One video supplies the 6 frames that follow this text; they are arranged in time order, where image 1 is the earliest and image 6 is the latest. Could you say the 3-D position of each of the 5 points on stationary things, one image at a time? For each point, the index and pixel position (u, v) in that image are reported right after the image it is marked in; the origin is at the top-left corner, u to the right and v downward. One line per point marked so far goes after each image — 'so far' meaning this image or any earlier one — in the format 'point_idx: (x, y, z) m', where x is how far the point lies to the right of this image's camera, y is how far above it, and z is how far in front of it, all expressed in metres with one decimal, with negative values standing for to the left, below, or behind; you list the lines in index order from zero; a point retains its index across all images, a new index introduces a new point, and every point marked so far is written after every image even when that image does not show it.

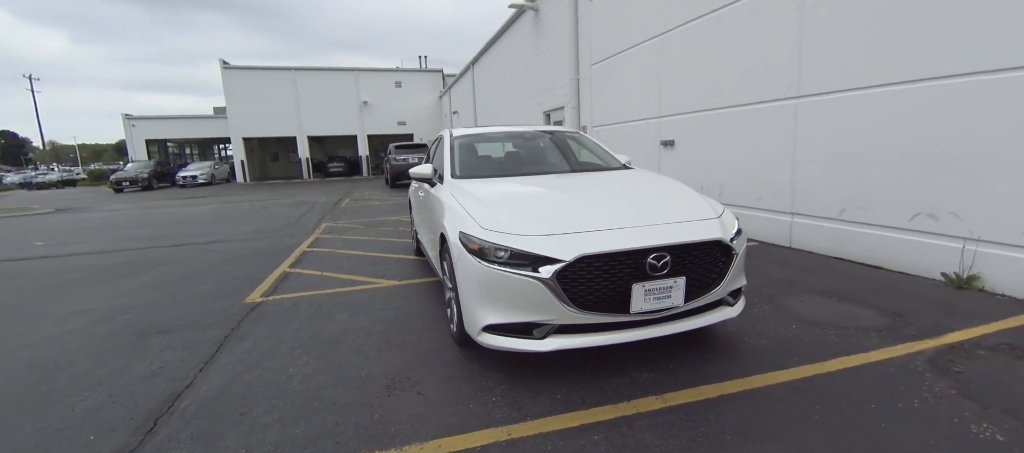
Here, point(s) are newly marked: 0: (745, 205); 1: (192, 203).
0: (+3.2, +0.3, +6.0) m
1: (-12.5, +0.9, +17.3) m
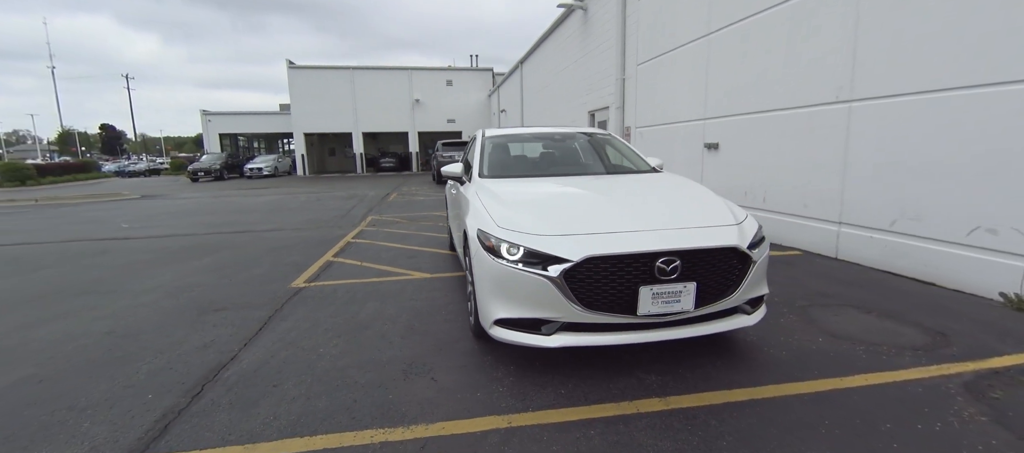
0: (+3.6, +0.2, +5.8) m
1: (-10.8, +1.4, +18.6) m
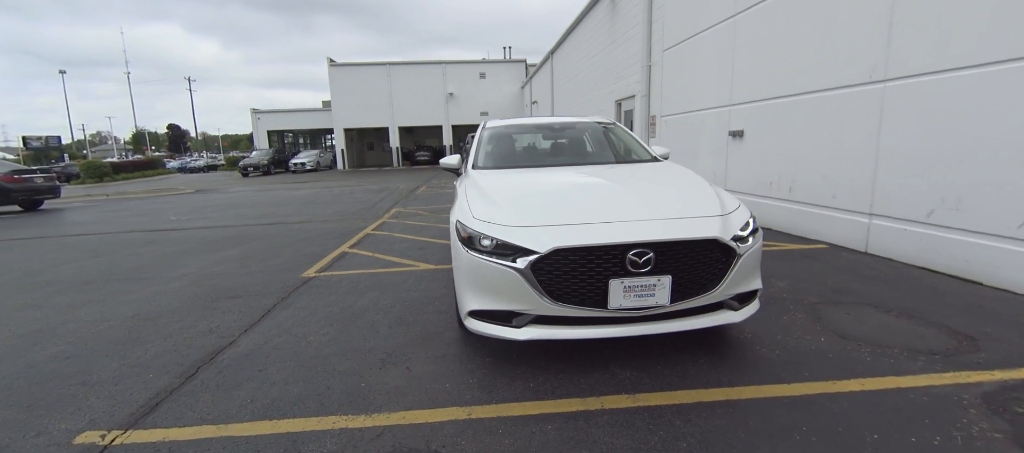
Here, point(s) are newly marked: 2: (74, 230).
0: (+3.7, +0.3, +5.4) m
1: (-9.5, +1.7, +19.4) m
2: (-9.2, -0.1, +9.3) m
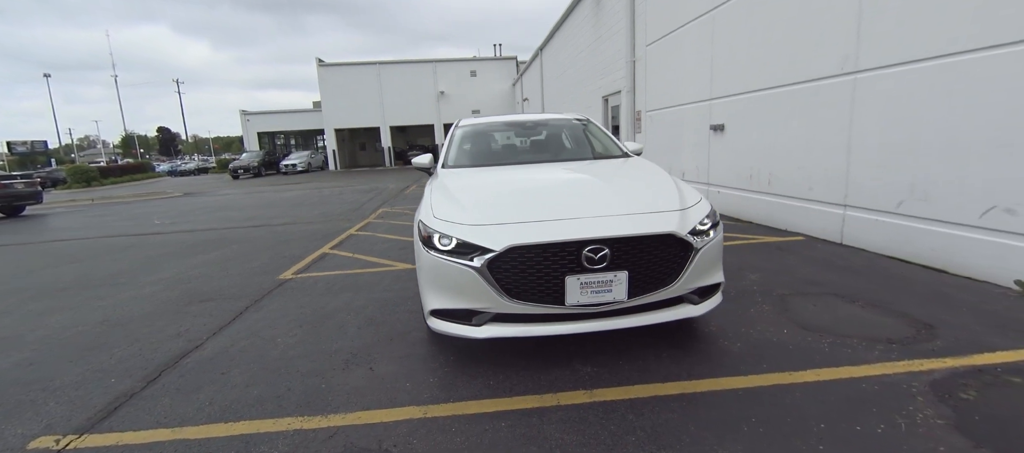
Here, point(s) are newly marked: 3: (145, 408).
0: (+3.5, +0.4, +5.4) m
1: (-9.9, +1.7, +19.3) m
2: (-9.5, -0.2, +9.2) m
3: (-1.9, -0.9, +2.3) m
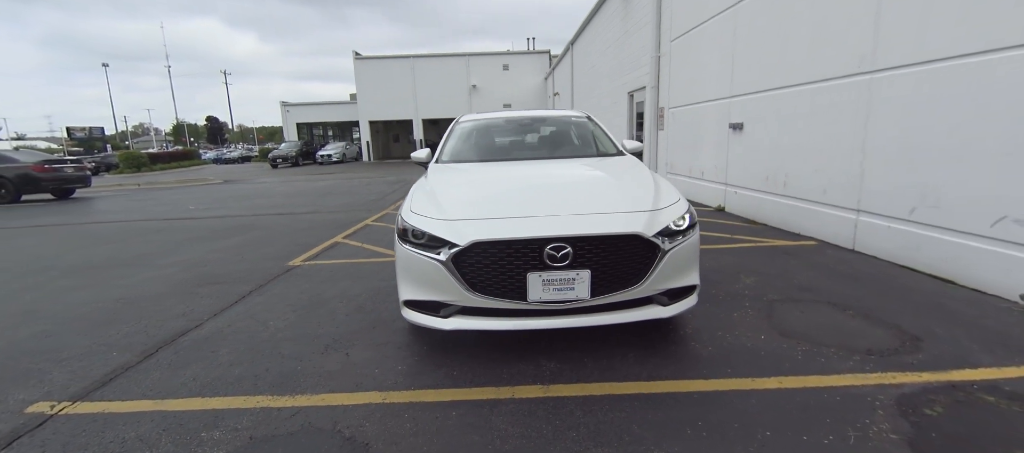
0: (+3.5, +0.3, +5.2) m
1: (-8.9, +2.2, +20.0) m
2: (-9.2, +0.2, +9.9) m
3: (-2.1, -0.9, +2.5) m
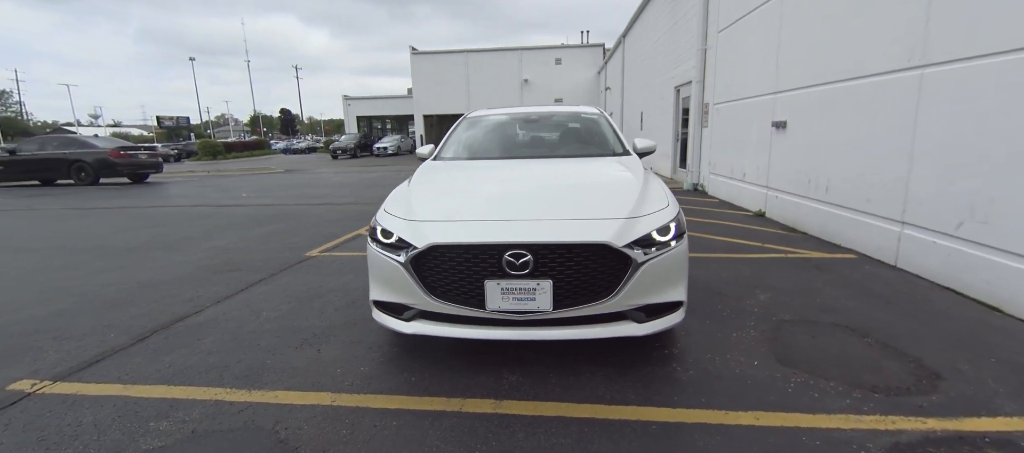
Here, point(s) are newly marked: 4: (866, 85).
0: (+3.6, +0.2, +4.7) m
1: (-6.9, +2.7, +20.7) m
2: (-8.5, +0.6, +10.8) m
3: (-2.3, -0.8, +2.6) m
4: (+3.6, +1.4, +4.4) m
